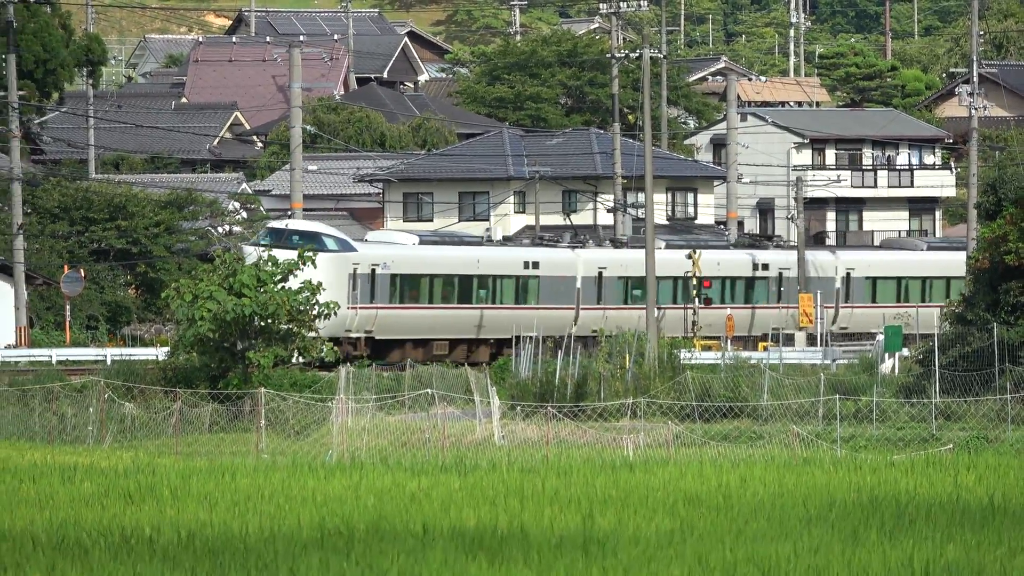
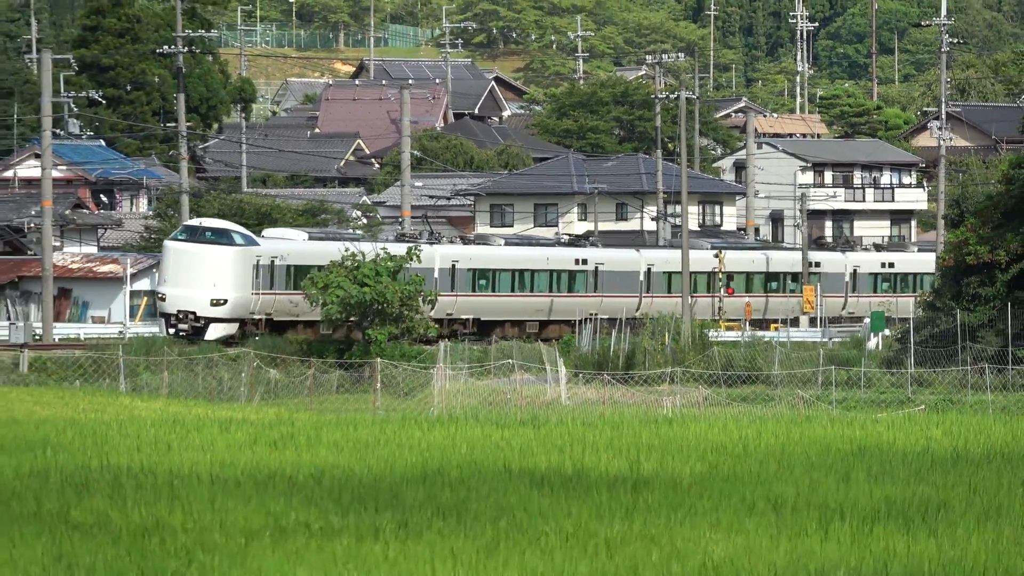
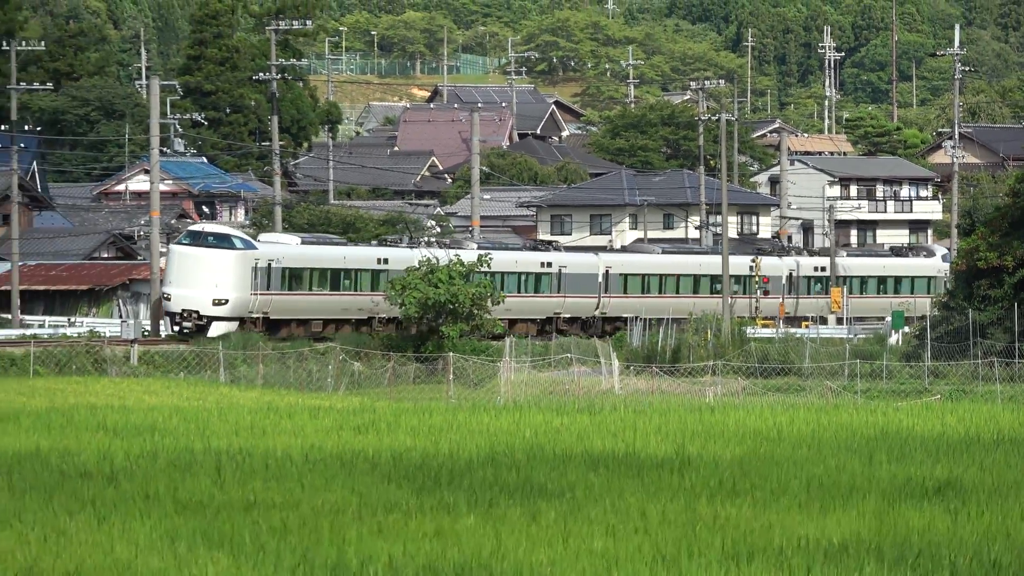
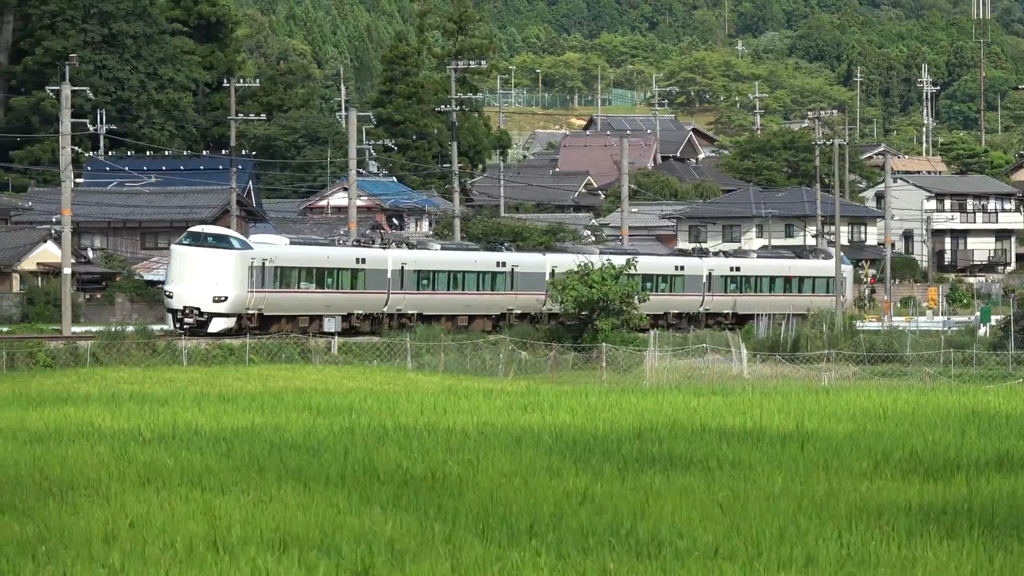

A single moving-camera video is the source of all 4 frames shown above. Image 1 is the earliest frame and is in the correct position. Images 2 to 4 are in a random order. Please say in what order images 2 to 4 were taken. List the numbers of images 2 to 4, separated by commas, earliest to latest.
2, 3, 4
